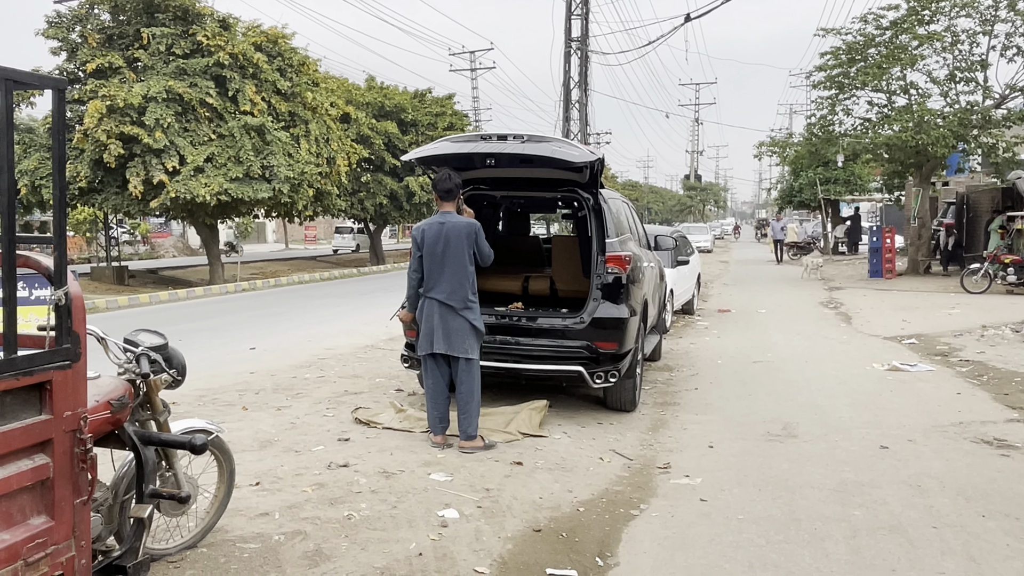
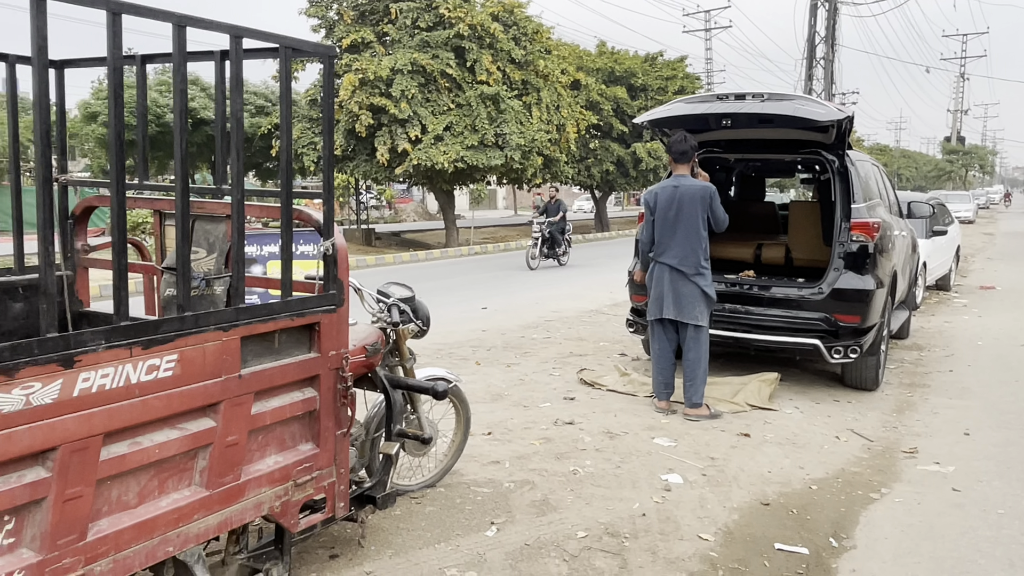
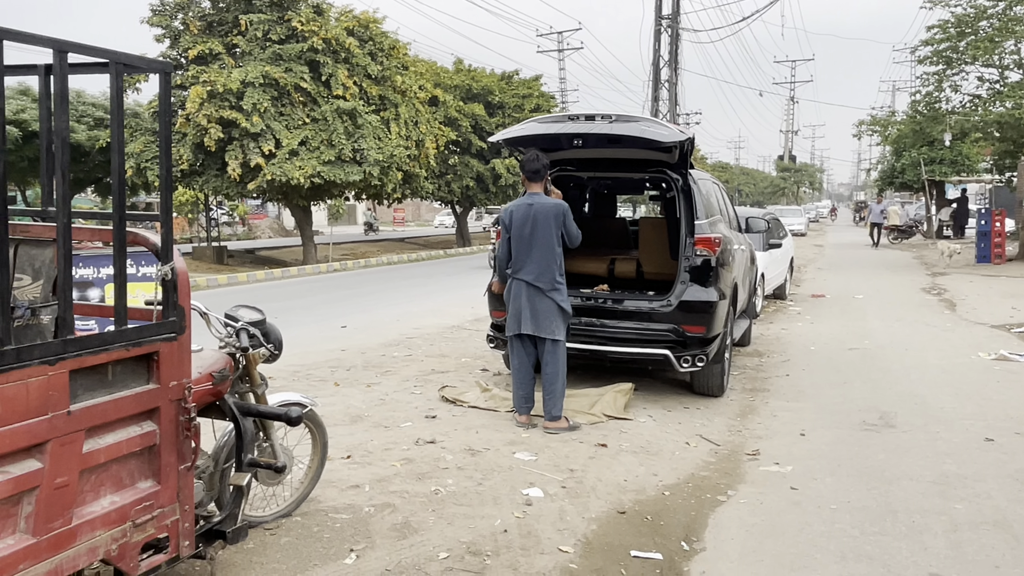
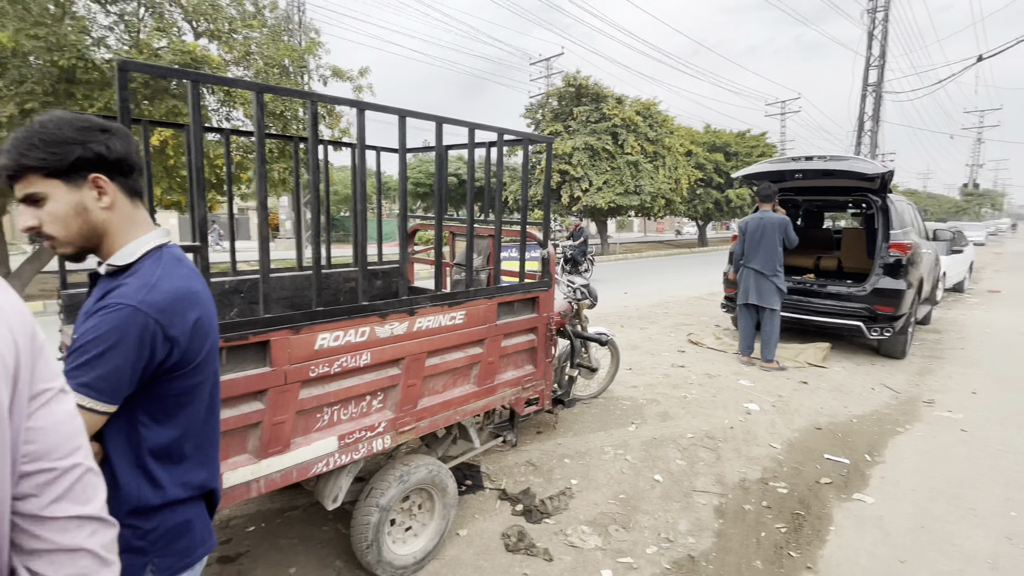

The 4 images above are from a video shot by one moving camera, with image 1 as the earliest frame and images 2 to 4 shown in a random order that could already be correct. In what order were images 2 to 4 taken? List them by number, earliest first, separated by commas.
3, 2, 4
